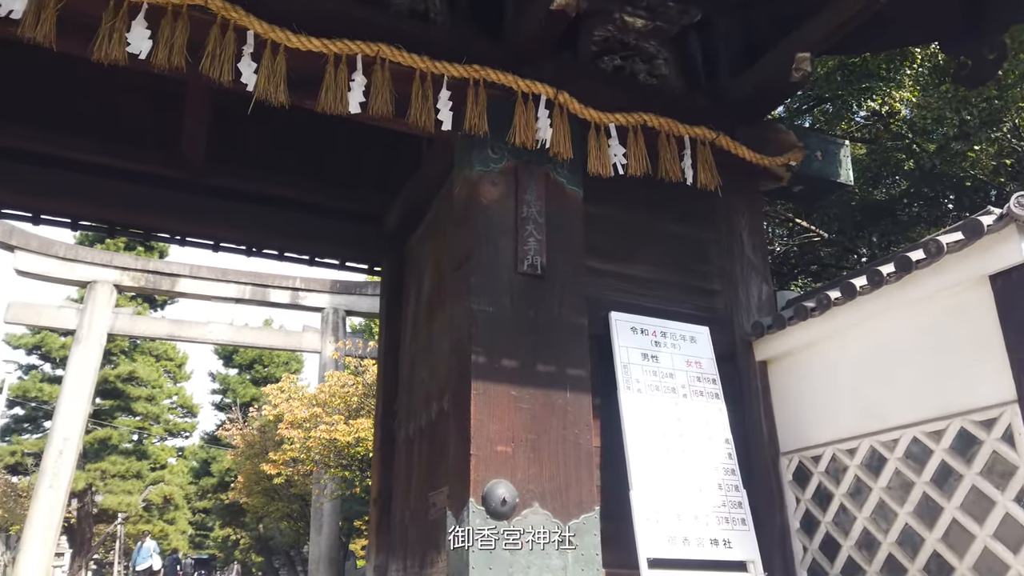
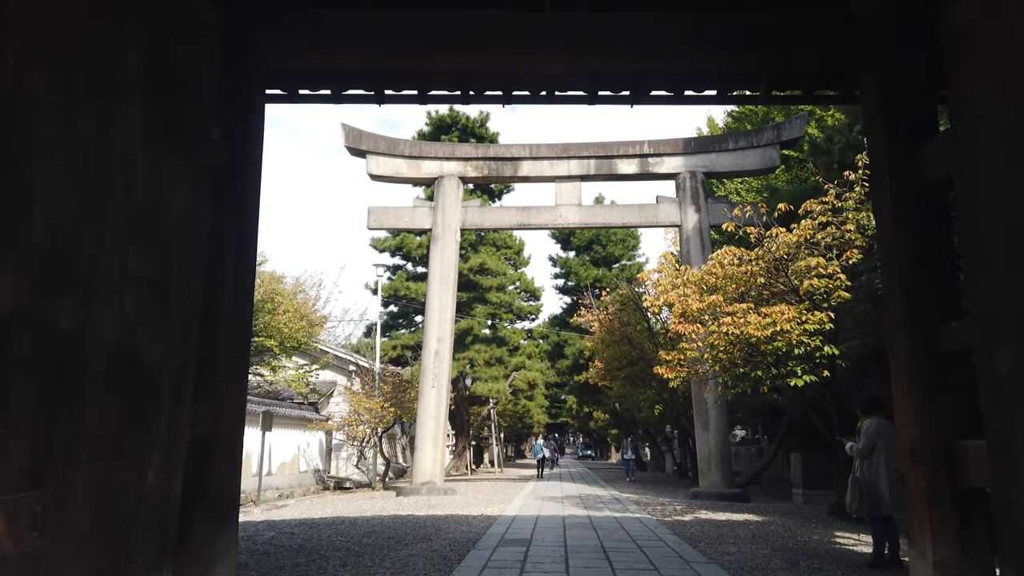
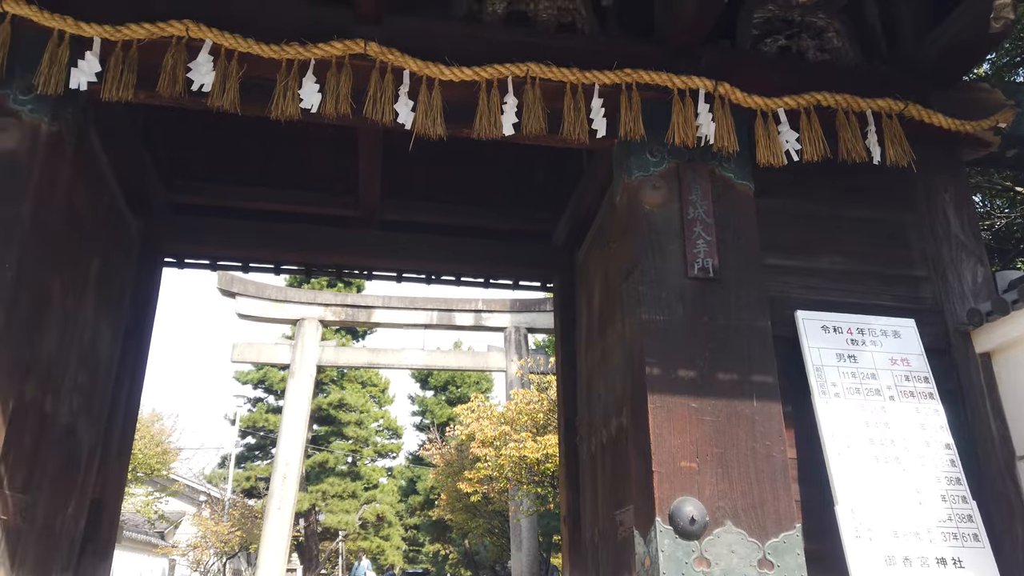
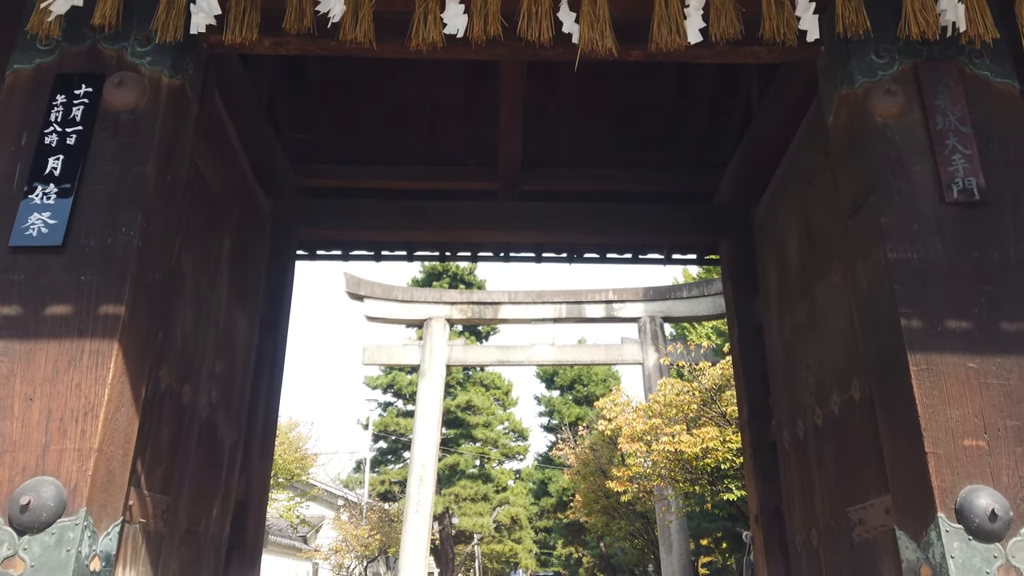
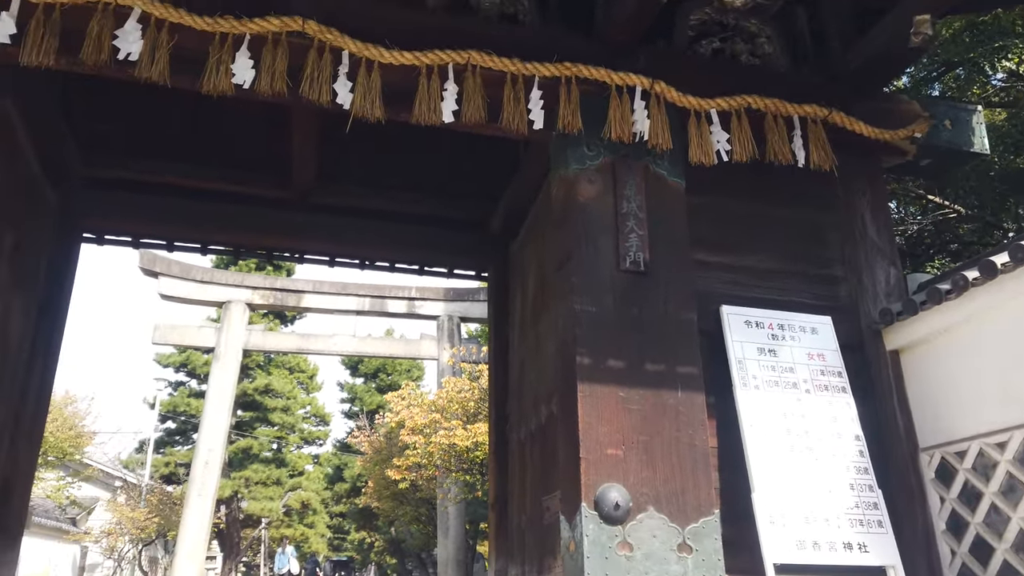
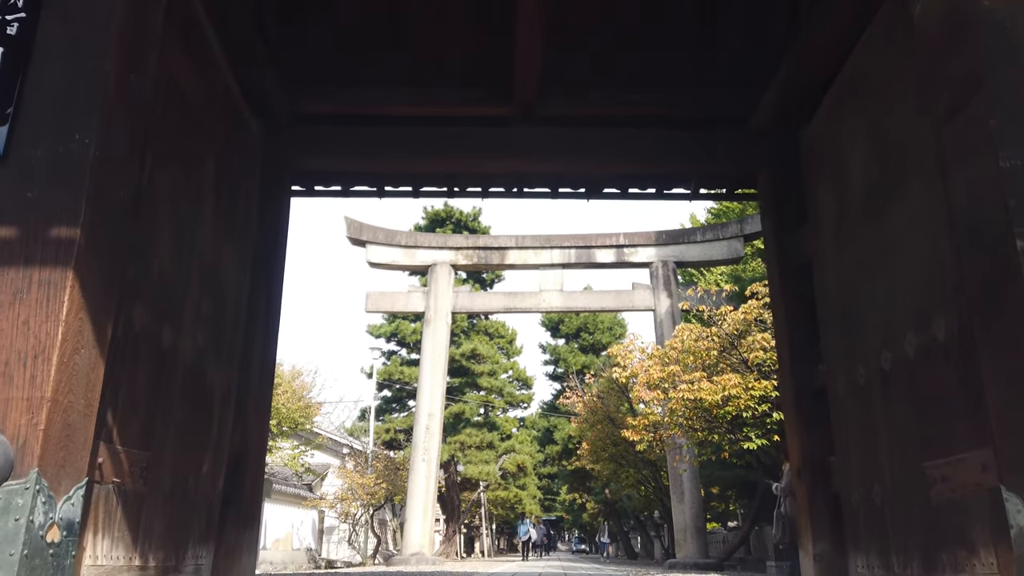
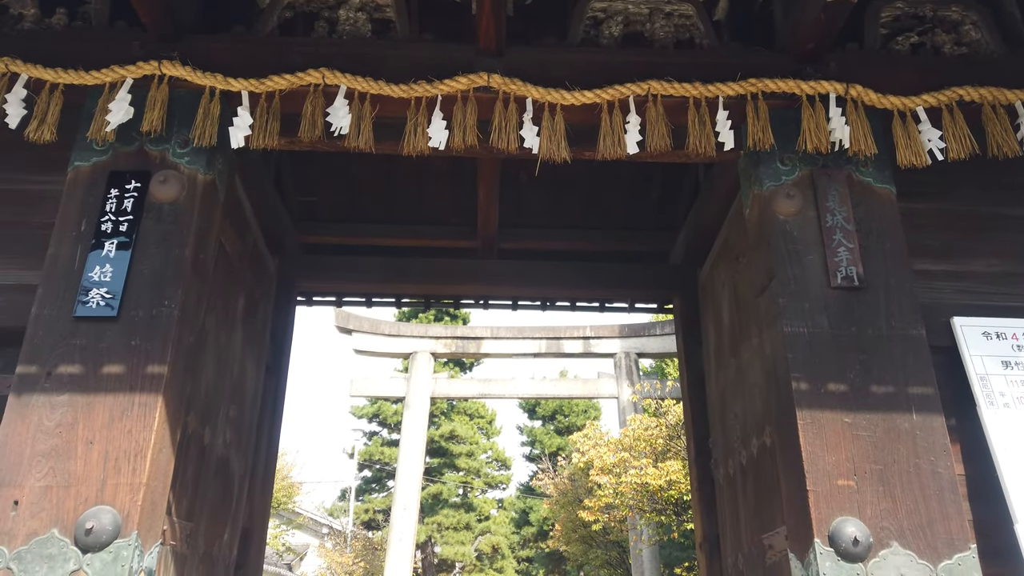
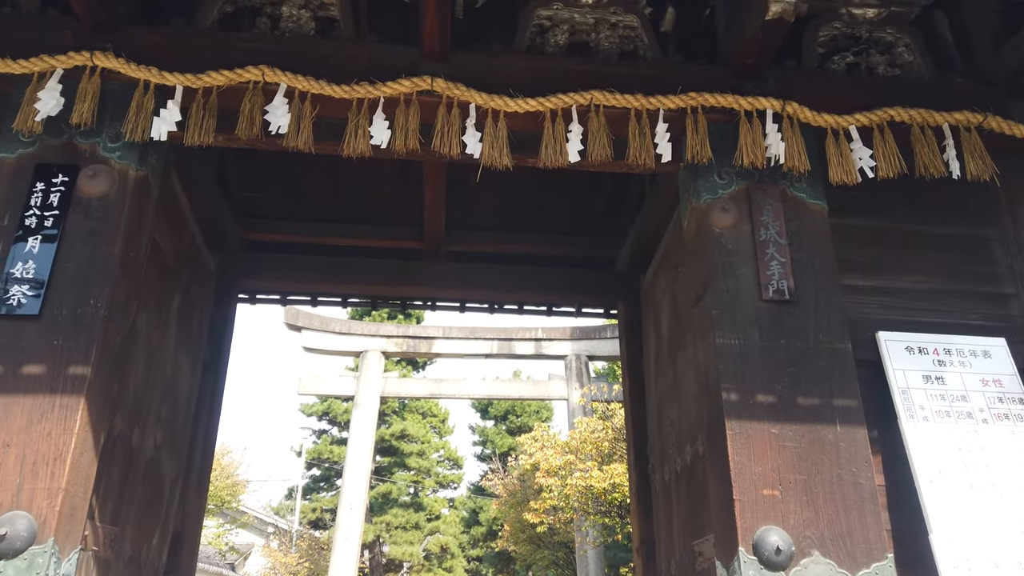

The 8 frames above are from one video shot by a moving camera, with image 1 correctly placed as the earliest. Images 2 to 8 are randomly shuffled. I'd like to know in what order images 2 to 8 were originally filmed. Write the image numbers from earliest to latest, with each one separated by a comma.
5, 3, 8, 7, 4, 6, 2
